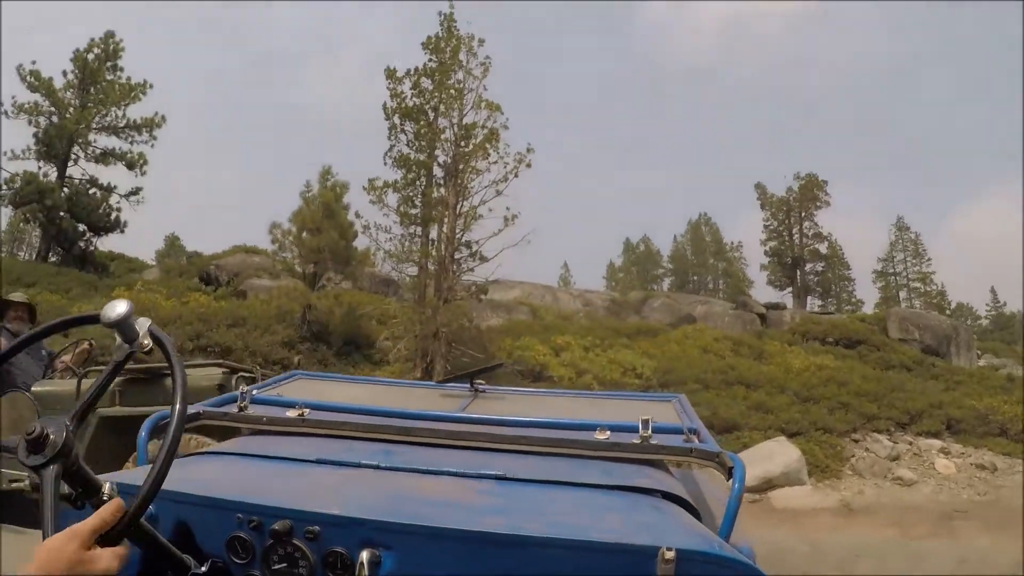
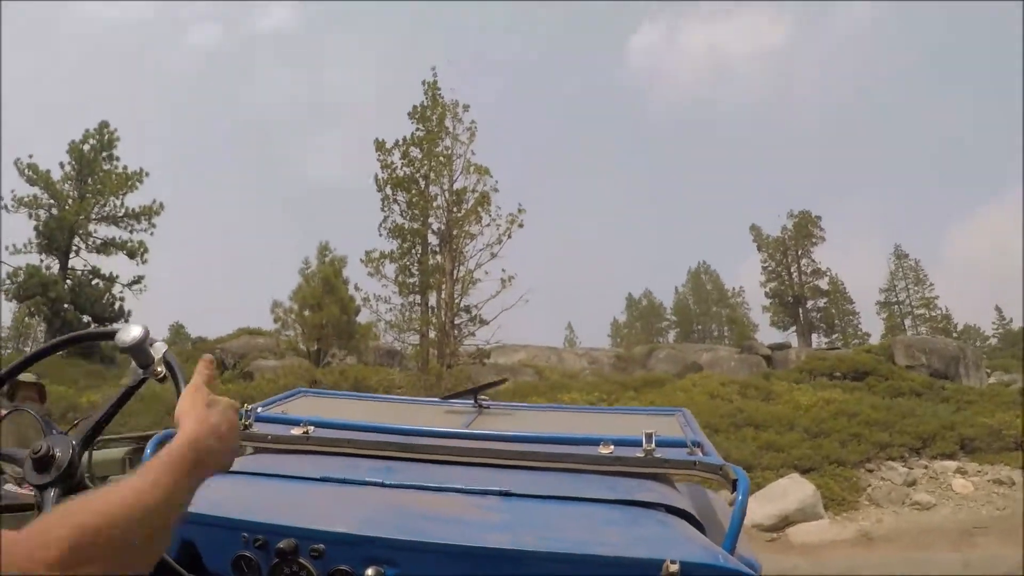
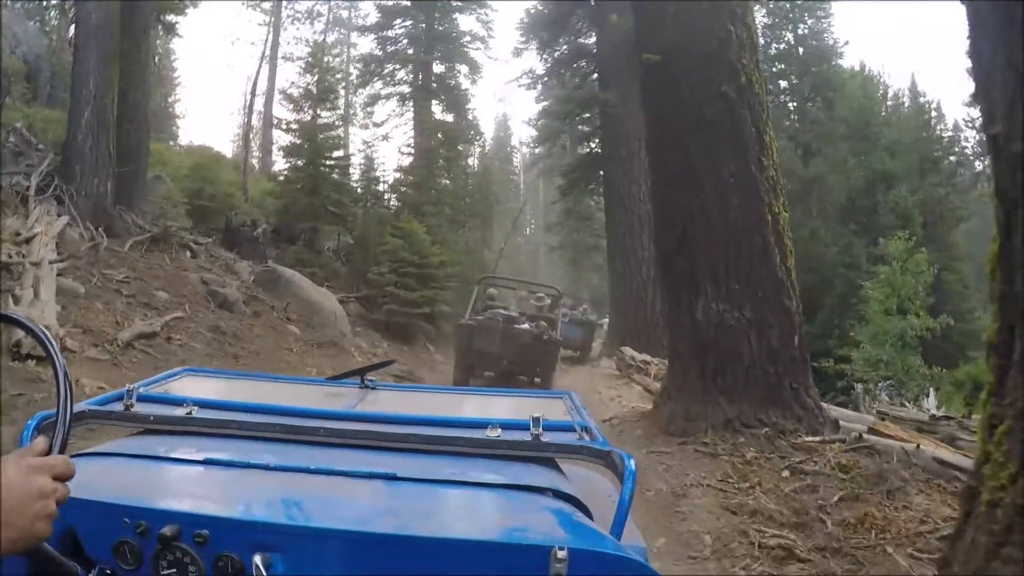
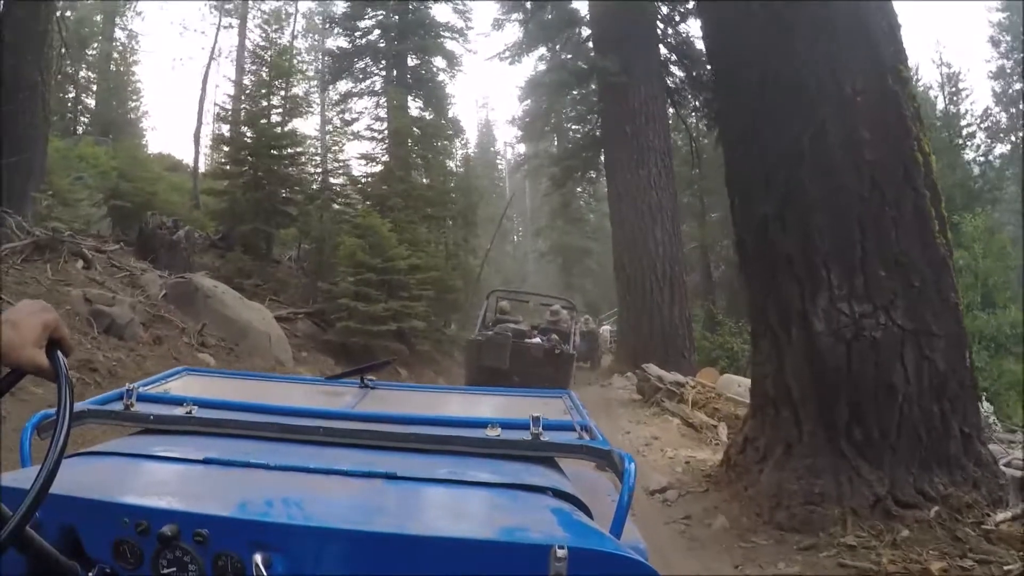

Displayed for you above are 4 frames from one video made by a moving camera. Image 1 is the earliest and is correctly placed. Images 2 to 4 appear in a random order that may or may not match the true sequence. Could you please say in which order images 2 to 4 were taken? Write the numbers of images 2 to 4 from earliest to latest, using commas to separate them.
2, 3, 4
